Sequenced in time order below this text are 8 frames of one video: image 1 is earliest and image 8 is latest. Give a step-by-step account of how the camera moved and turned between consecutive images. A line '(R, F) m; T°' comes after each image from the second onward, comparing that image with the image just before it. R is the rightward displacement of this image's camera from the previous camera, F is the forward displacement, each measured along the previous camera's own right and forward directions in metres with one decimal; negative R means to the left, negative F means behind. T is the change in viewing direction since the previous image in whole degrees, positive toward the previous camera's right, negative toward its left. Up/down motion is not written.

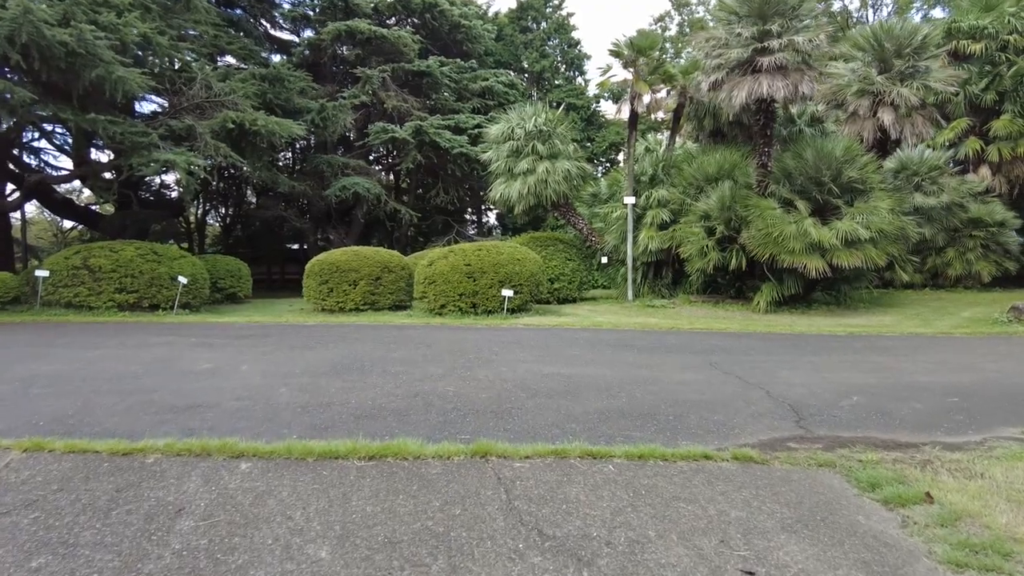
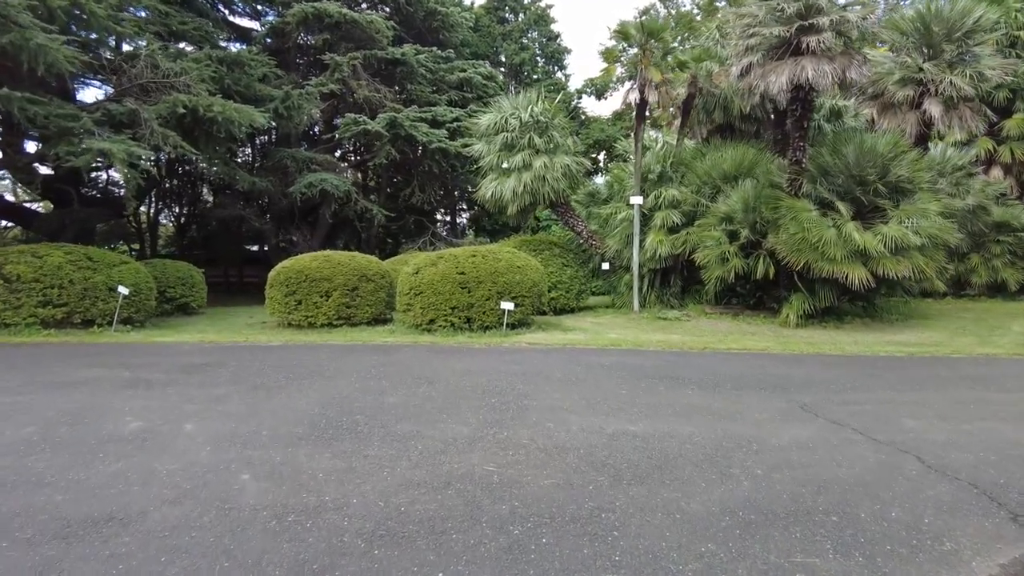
(-0.6, +1.6) m; +3°
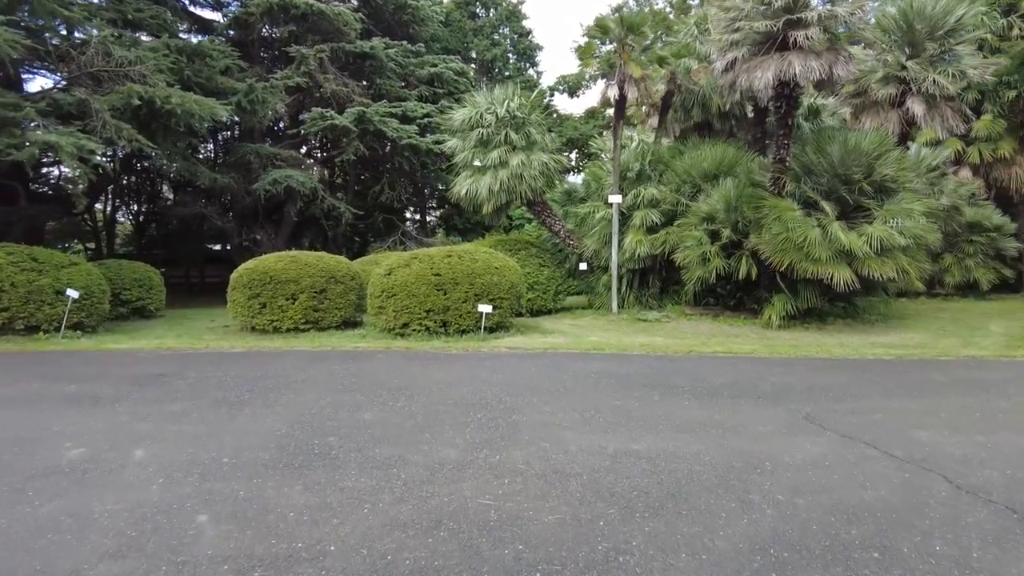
(-0.1, +0.4) m; +3°
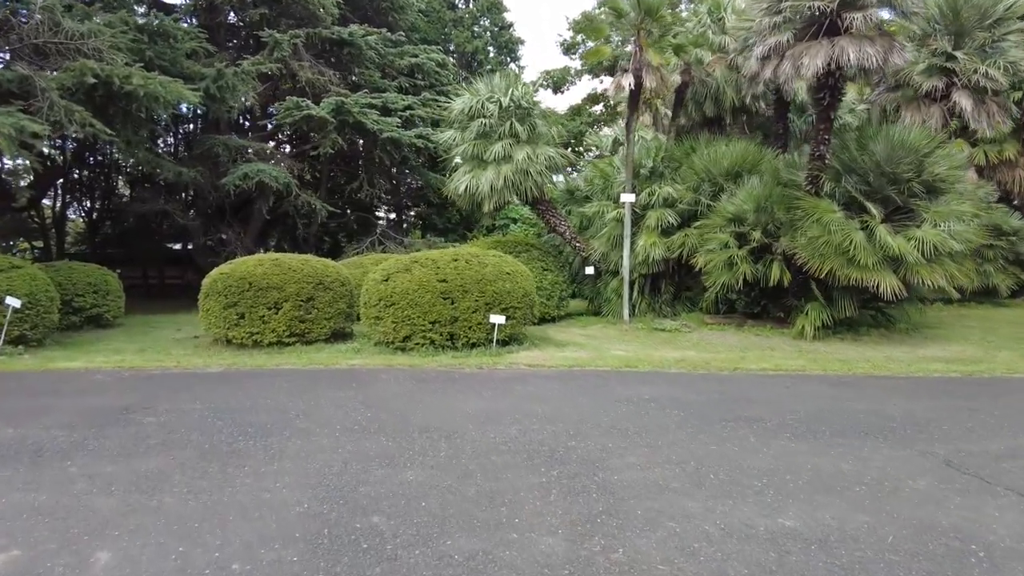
(-0.7, +1.1) m; +3°
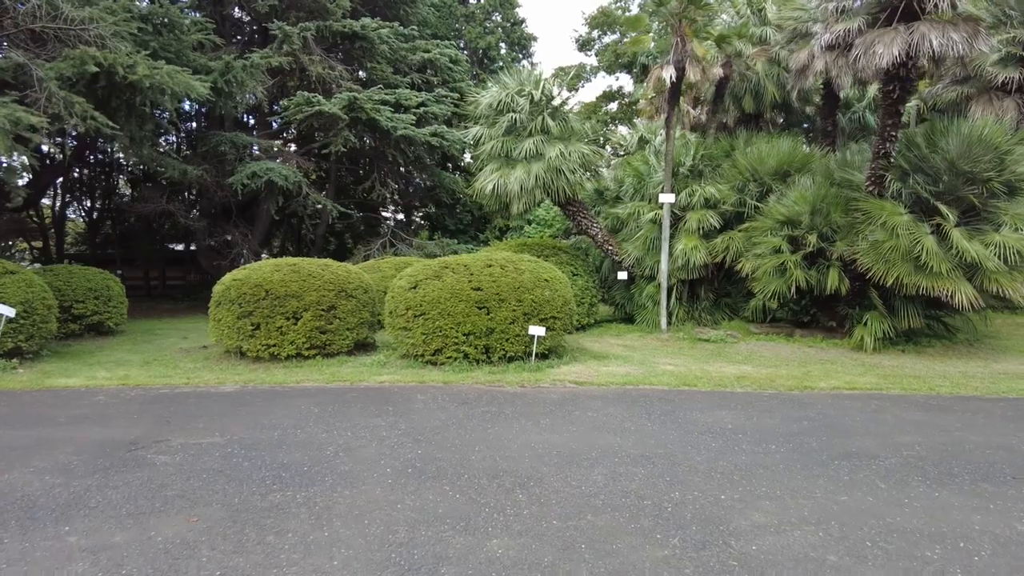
(-0.5, +0.8) m; 0°
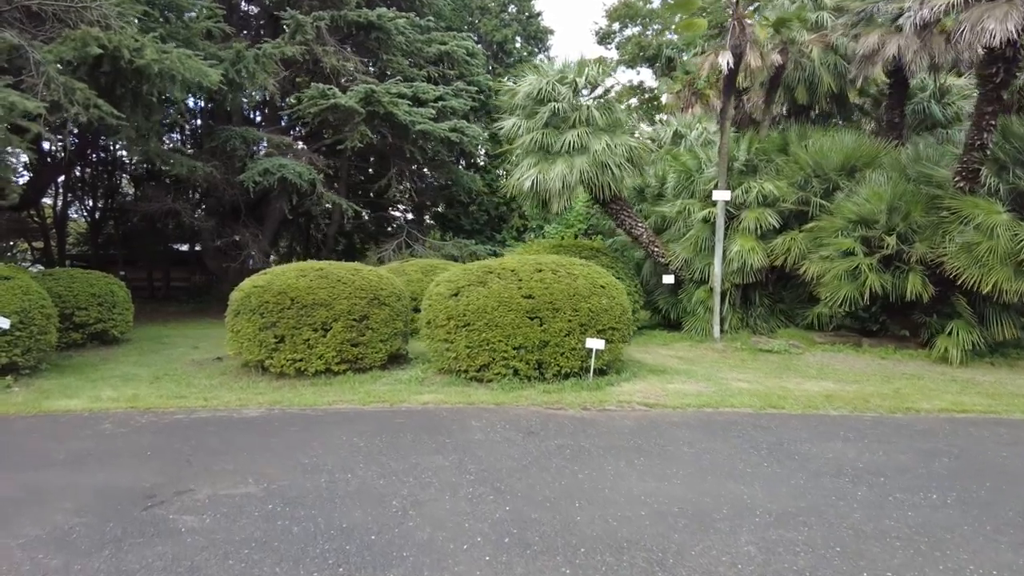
(-0.6, +0.9) m; 0°
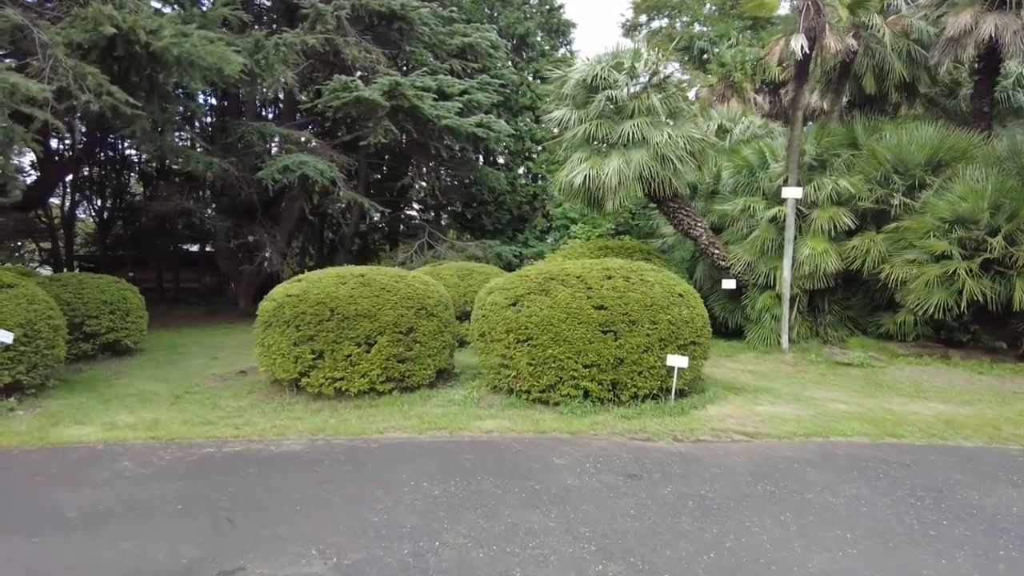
(-0.6, +0.9) m; 0°
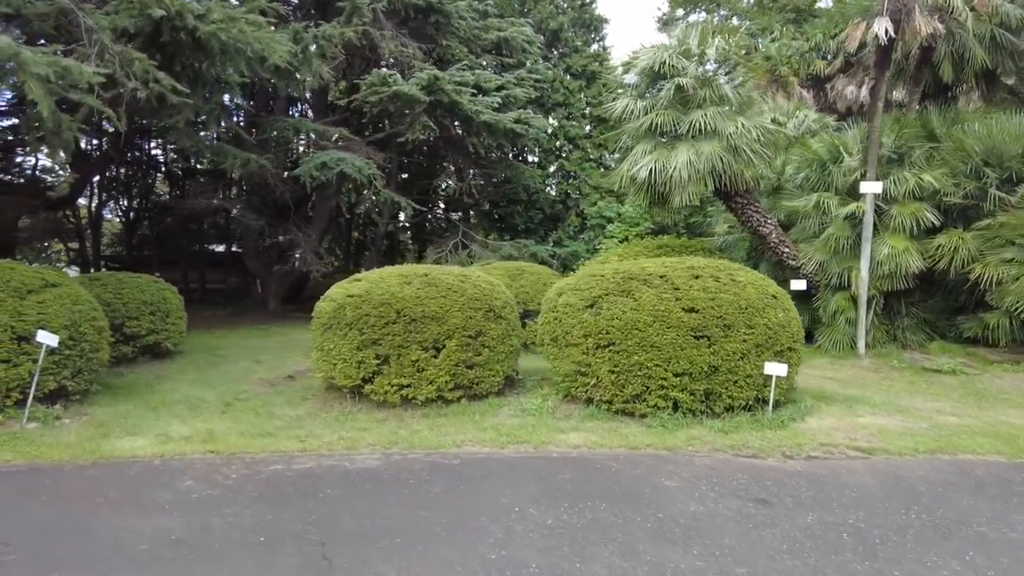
(-0.6, +0.5) m; -1°
